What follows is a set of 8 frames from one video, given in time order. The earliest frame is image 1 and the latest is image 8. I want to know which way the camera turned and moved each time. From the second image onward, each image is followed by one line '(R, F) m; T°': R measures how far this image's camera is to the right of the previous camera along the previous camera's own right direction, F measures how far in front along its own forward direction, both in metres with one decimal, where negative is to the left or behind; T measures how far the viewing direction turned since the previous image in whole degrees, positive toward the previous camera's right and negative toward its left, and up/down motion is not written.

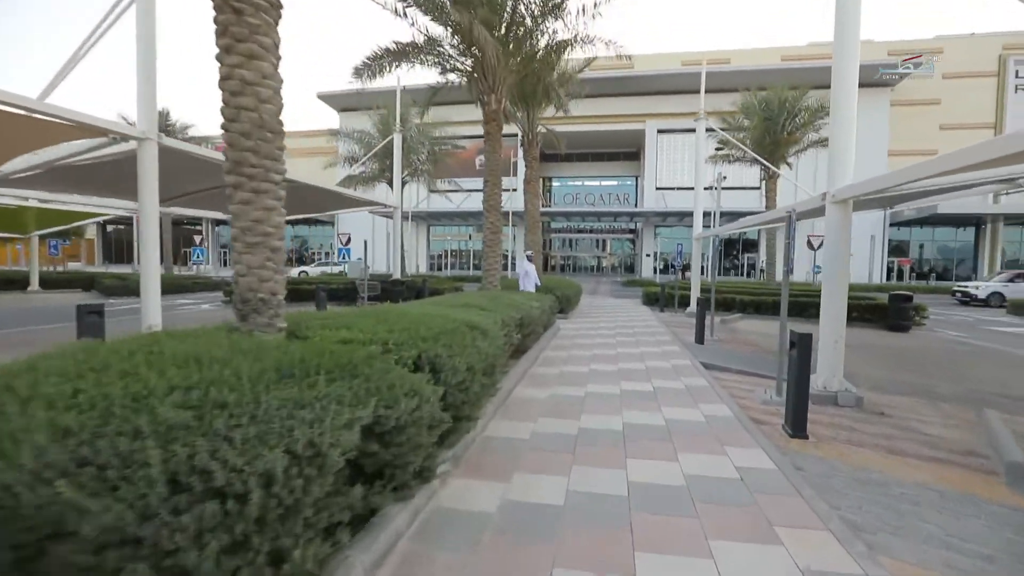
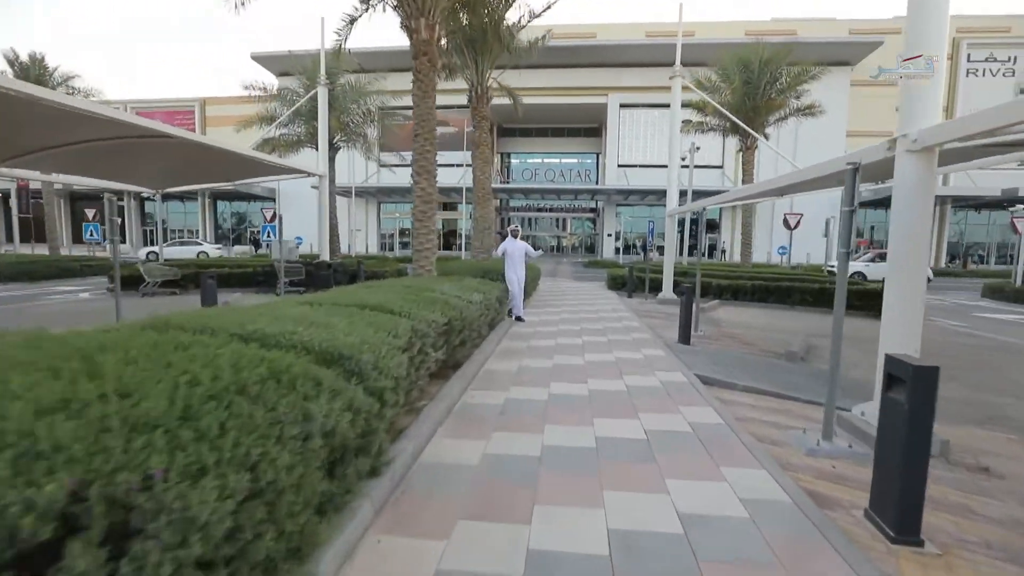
(+0.3, +2.1) m; +5°
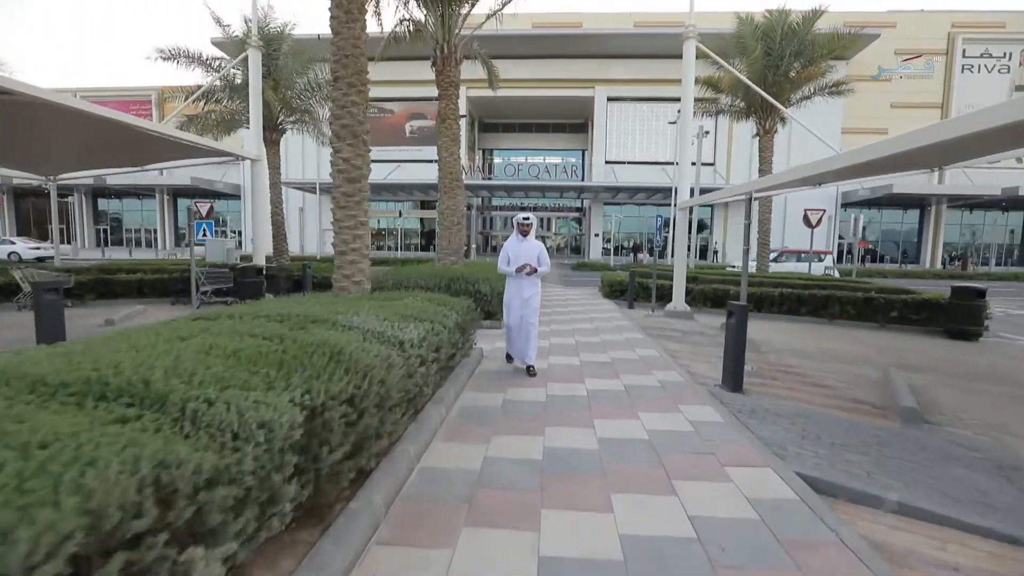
(+0.2, +2.6) m; +2°
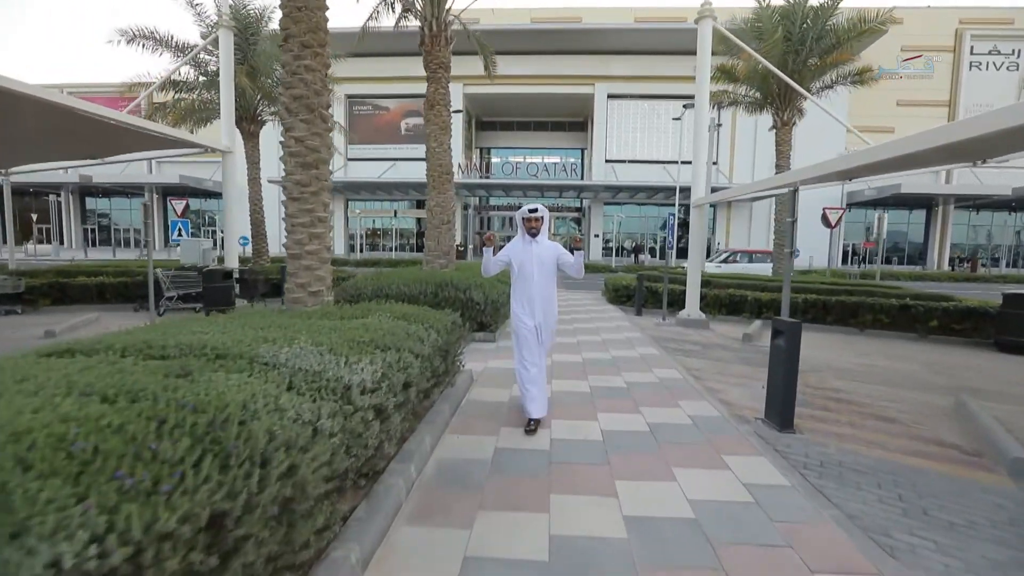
(0.0, +1.1) m; 0°
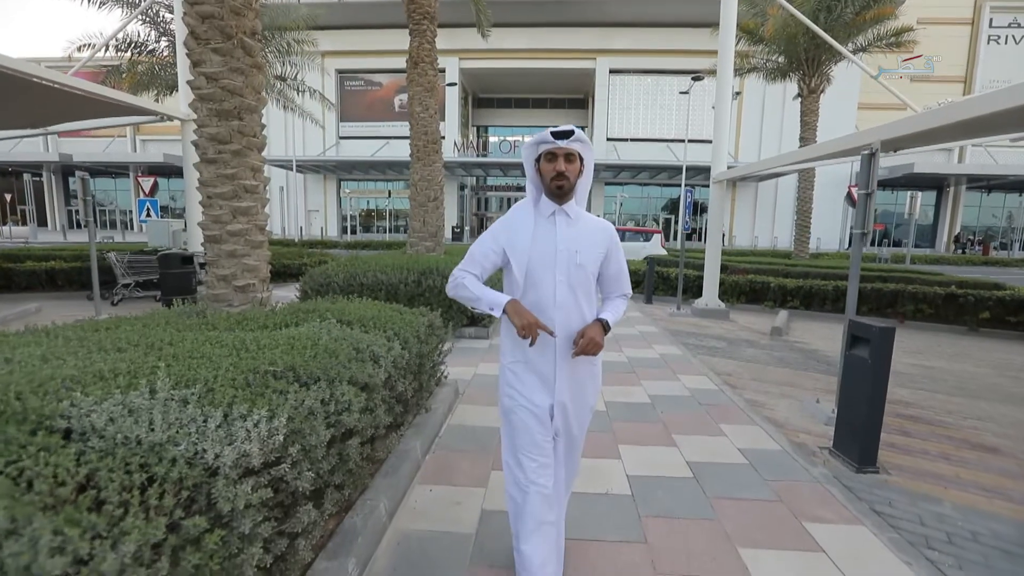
(0.0, +1.1) m; 0°
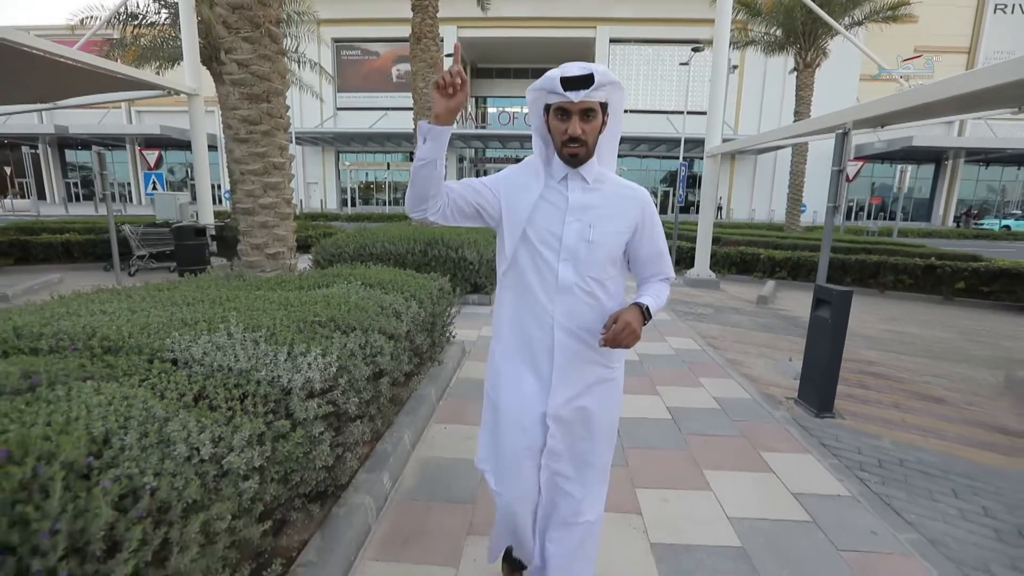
(0.0, -0.4) m; 0°
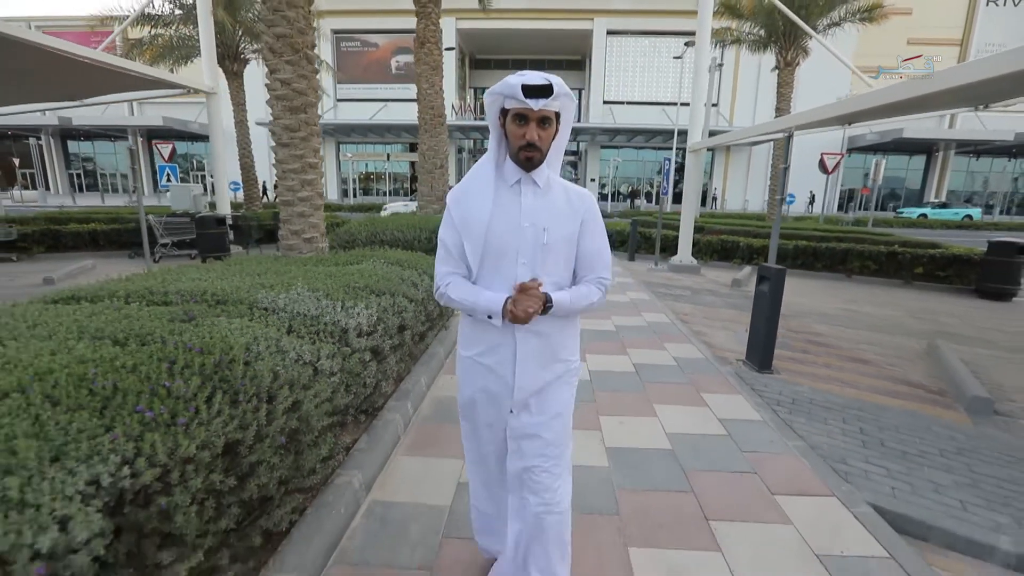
(0.0, -0.8) m; 0°
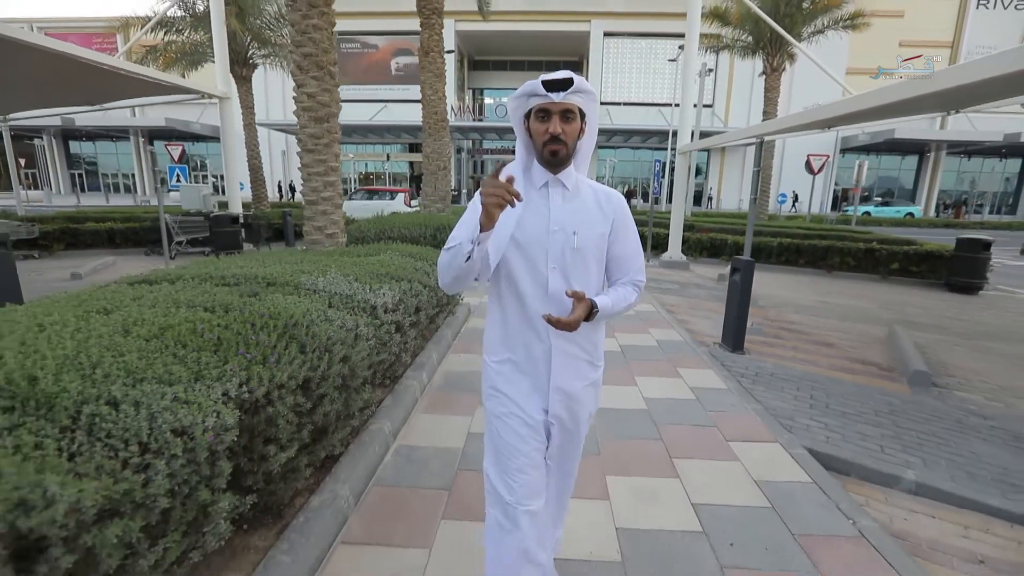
(0.0, -0.5) m; 0°
